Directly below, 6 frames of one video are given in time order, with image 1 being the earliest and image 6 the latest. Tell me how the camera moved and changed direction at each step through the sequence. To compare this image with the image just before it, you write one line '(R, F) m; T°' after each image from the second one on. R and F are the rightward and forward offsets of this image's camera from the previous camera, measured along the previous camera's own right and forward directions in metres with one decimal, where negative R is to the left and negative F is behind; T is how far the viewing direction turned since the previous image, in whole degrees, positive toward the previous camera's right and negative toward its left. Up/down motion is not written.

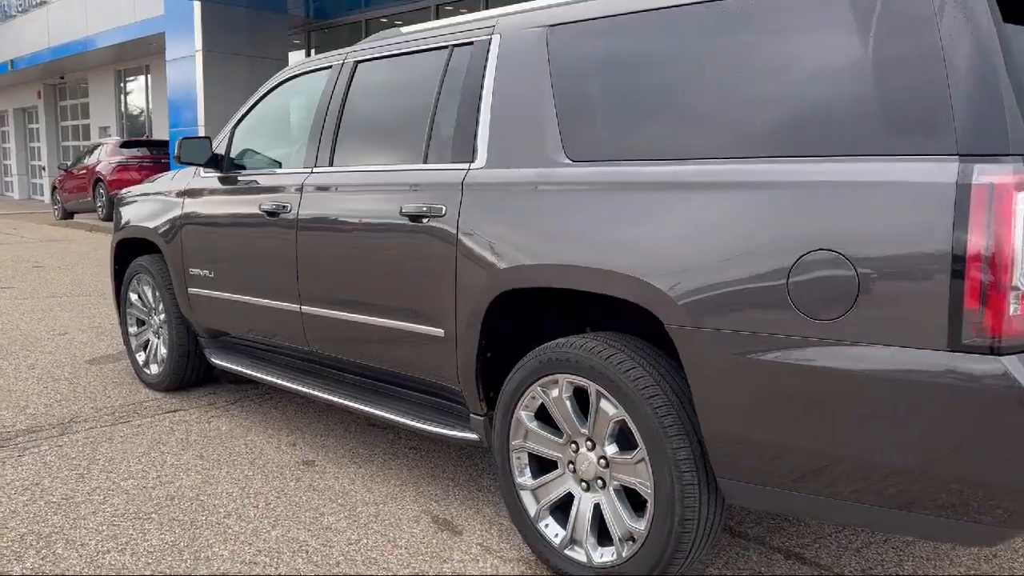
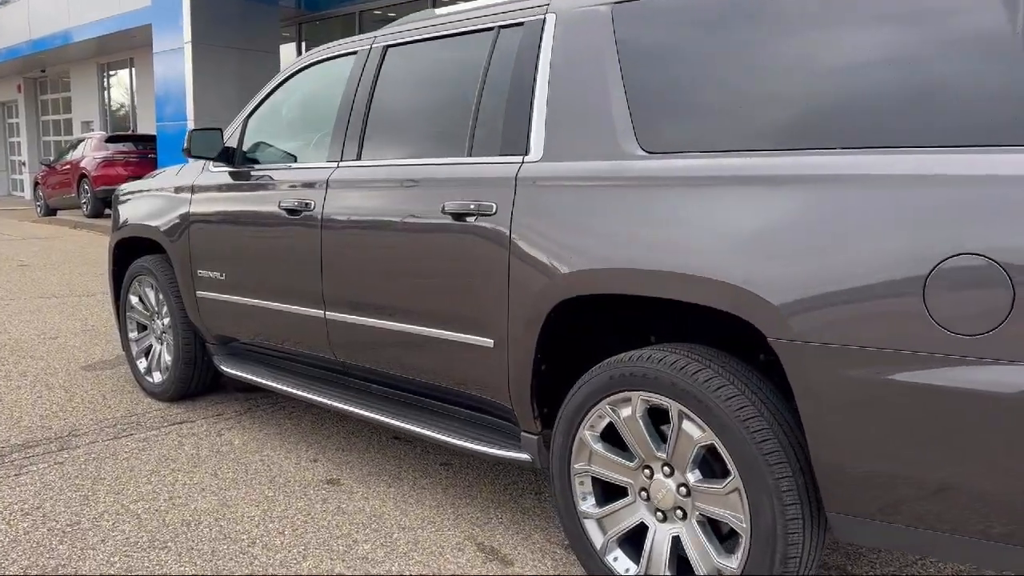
(-0.2, +0.3) m; +1°
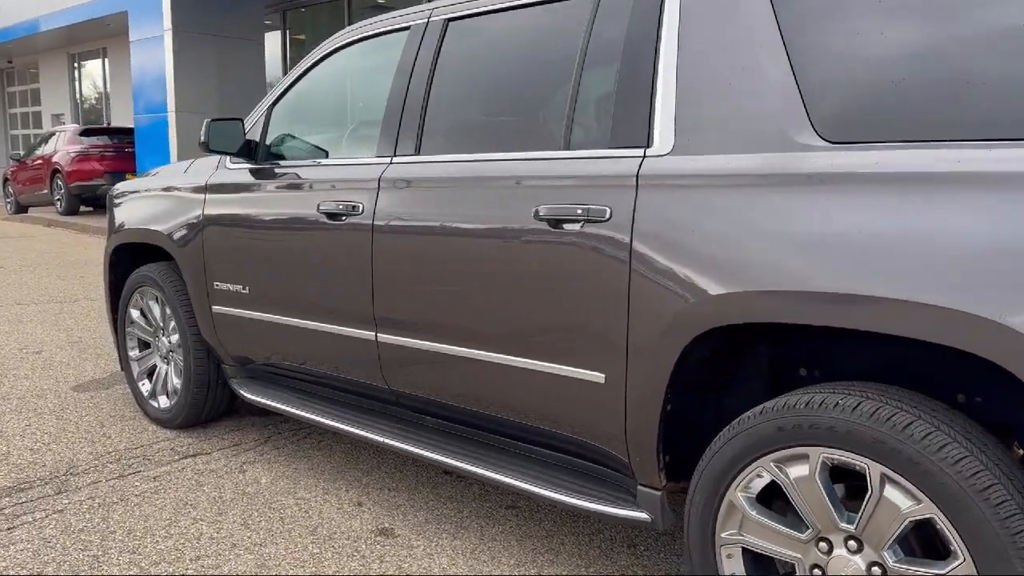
(-0.3, +0.5) m; +2°
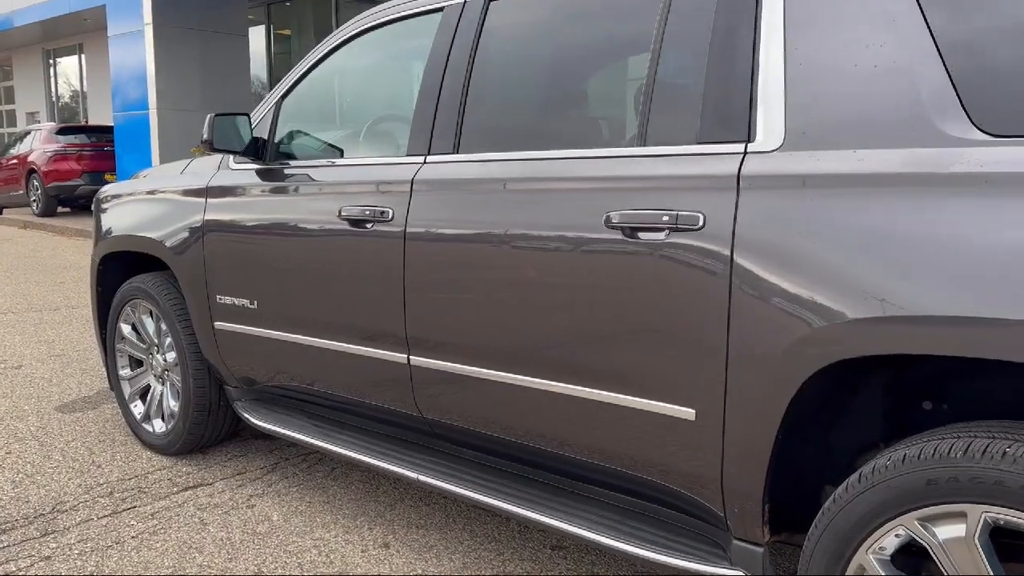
(-0.2, +0.3) m; +1°
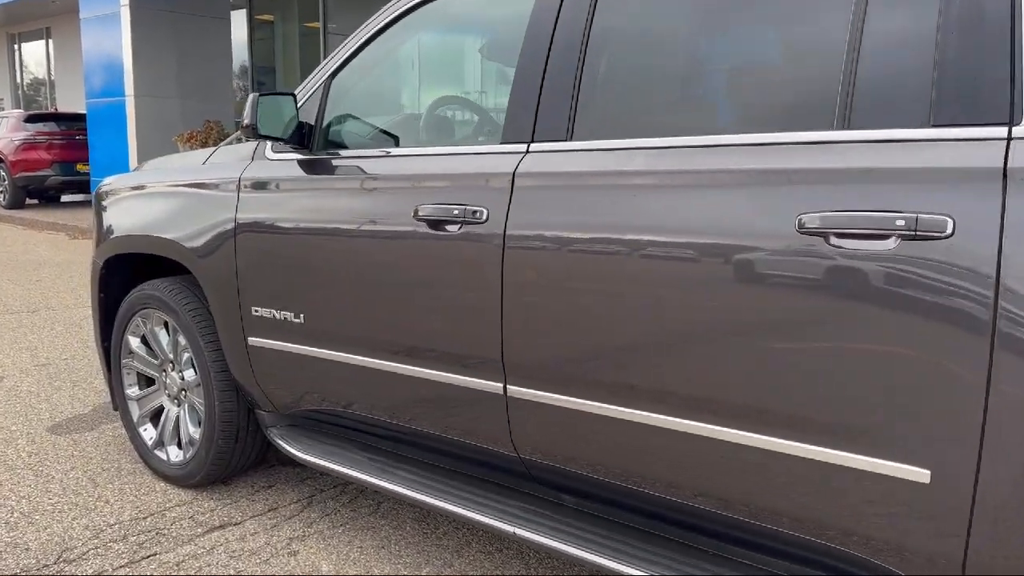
(-0.3, +0.4) m; +2°
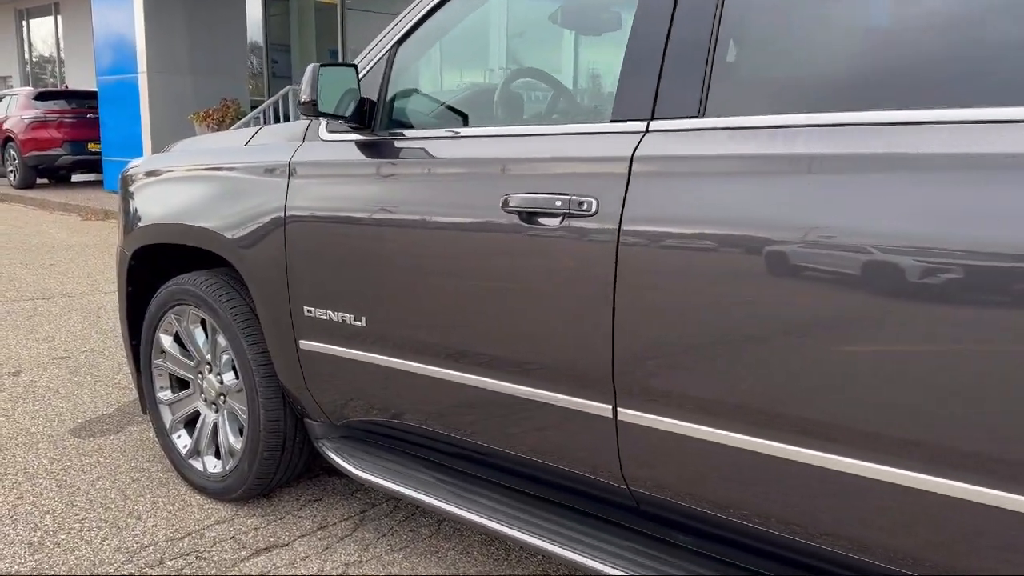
(-0.2, +0.3) m; 0°
